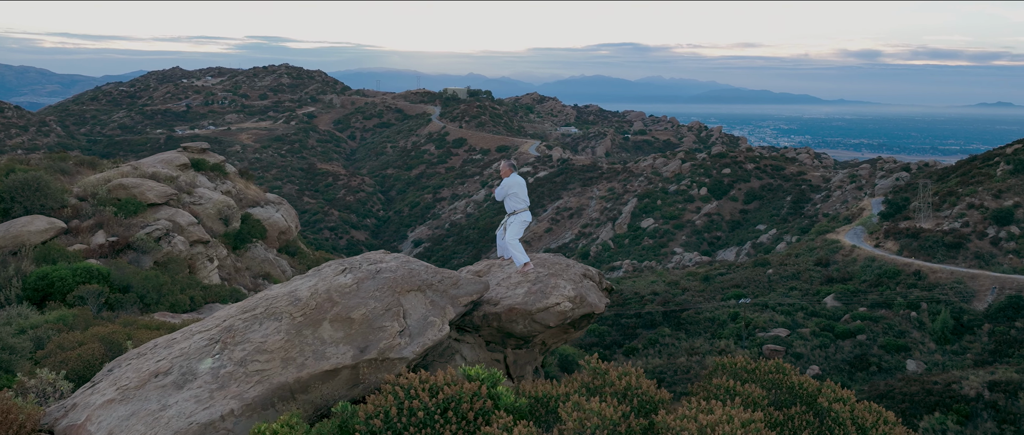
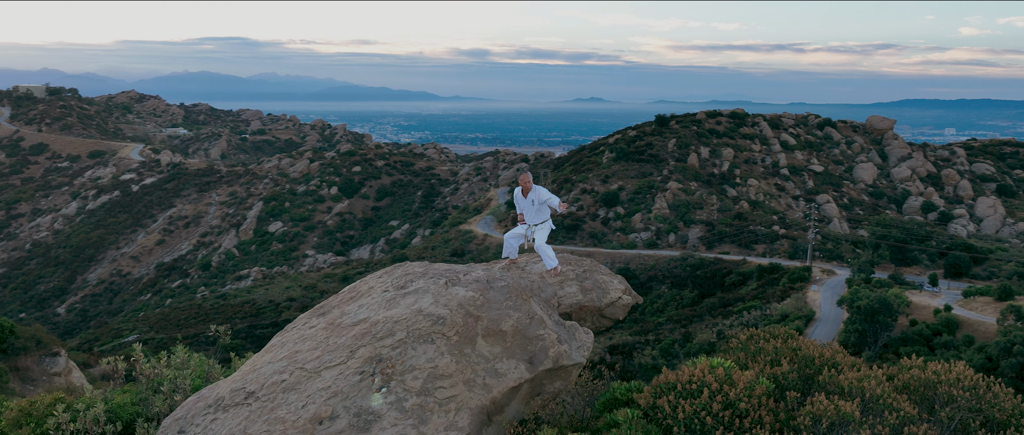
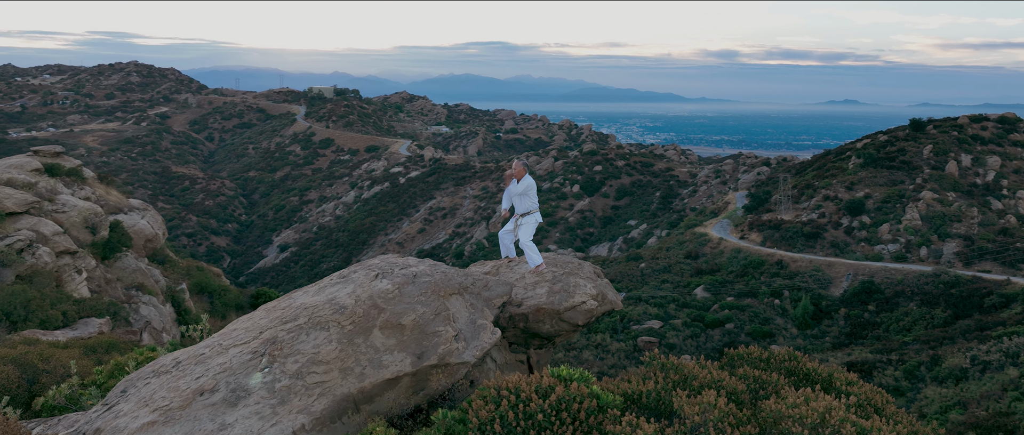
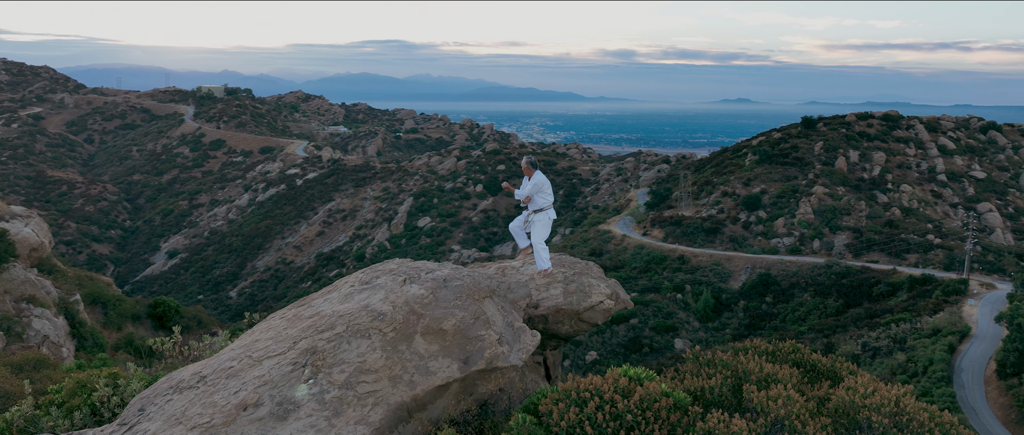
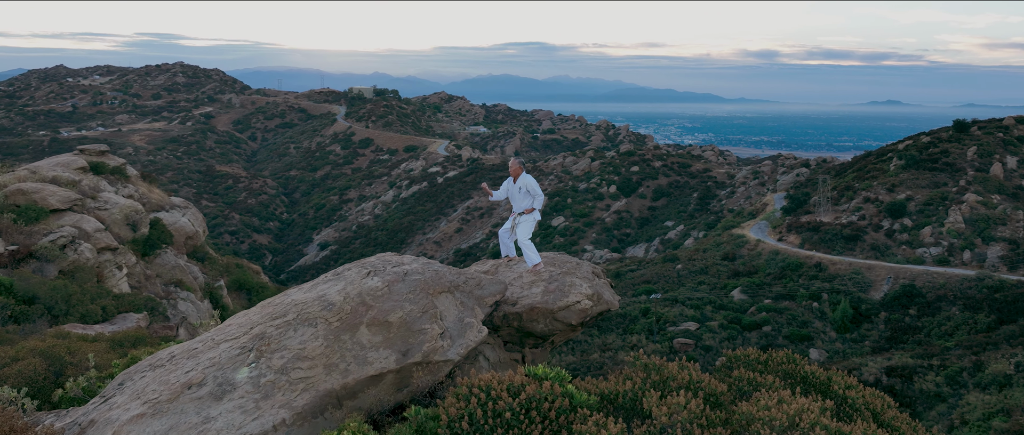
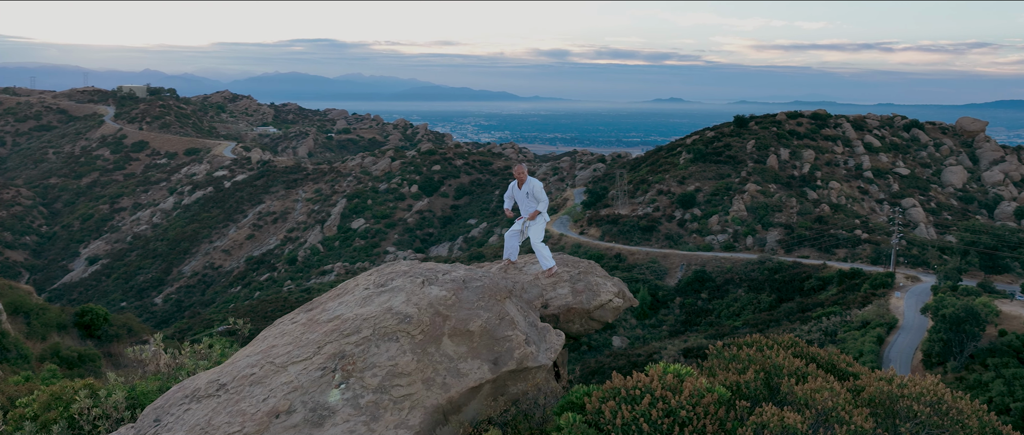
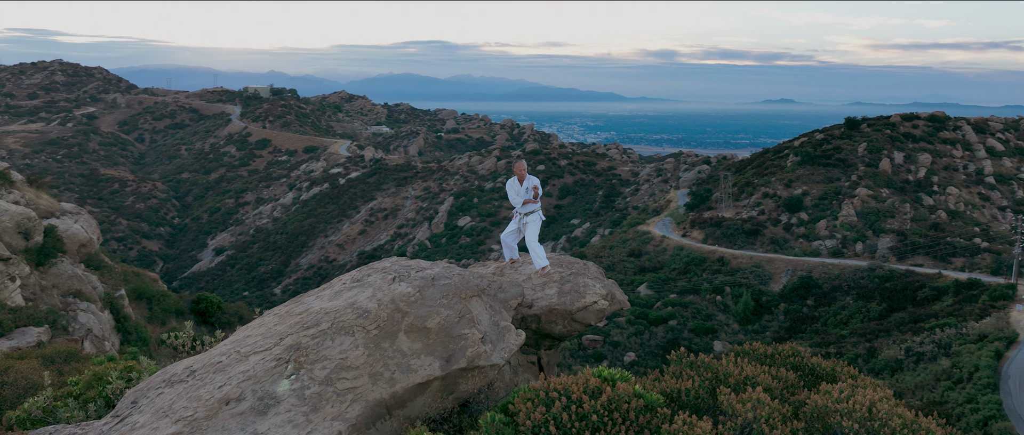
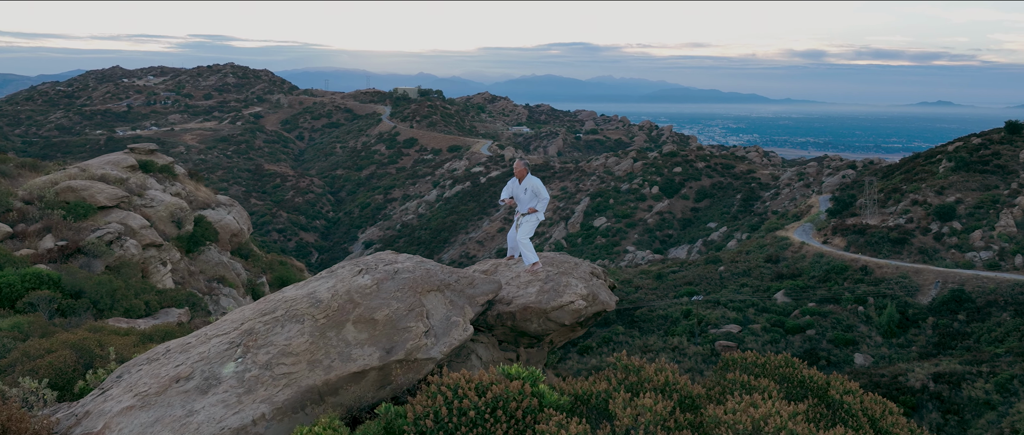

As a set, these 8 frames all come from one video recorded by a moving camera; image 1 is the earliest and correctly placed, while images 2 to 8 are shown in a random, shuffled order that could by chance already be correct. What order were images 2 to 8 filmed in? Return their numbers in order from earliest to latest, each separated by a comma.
8, 5, 3, 7, 4, 6, 2
